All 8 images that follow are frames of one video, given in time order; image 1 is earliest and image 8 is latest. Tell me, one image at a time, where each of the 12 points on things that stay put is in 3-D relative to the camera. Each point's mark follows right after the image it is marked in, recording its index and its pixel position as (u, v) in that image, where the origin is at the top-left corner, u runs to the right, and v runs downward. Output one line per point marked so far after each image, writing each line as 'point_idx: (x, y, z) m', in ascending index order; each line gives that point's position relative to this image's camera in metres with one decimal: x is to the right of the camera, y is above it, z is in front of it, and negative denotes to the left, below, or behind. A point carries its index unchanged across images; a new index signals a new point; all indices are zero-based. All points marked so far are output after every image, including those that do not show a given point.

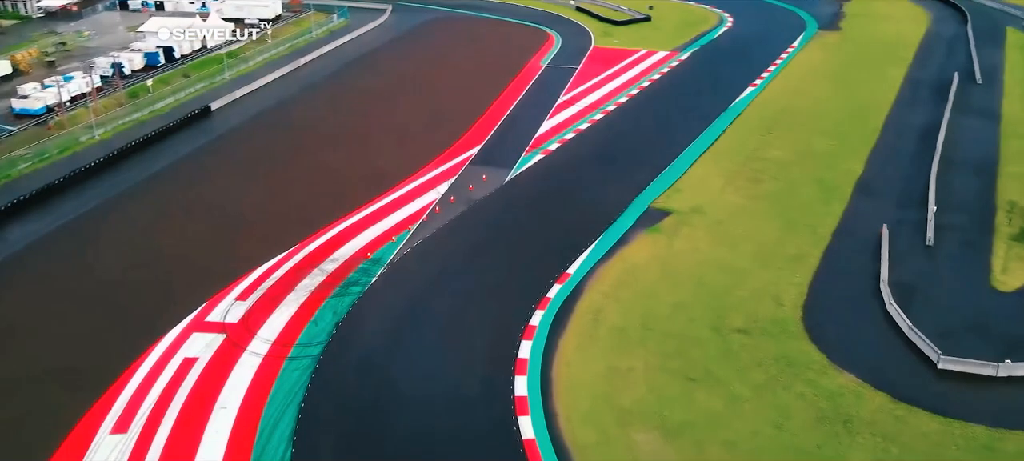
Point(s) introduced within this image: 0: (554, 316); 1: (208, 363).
0: (+0.7, -1.5, +14.4) m
1: (-4.9, -2.1, +13.3) m
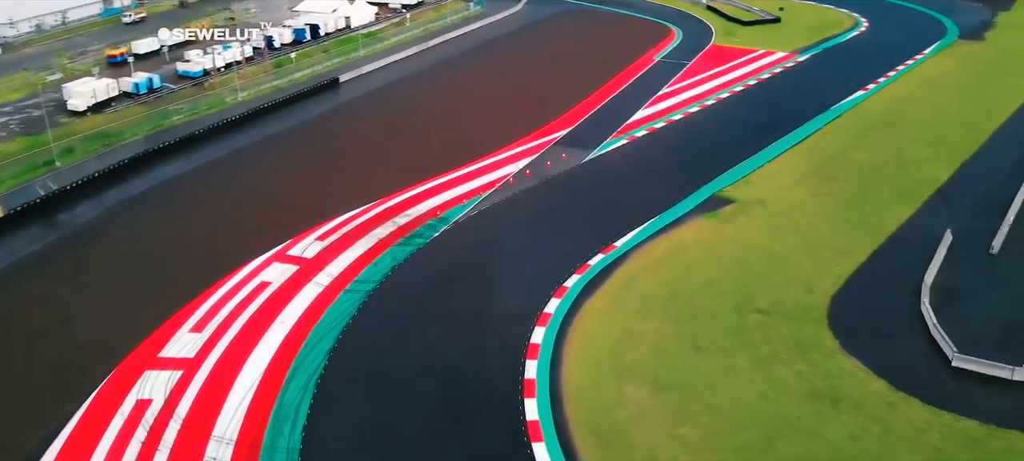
0: (+1.4, -0.9, +15.5) m
1: (-4.4, -1.1, +15.4) m
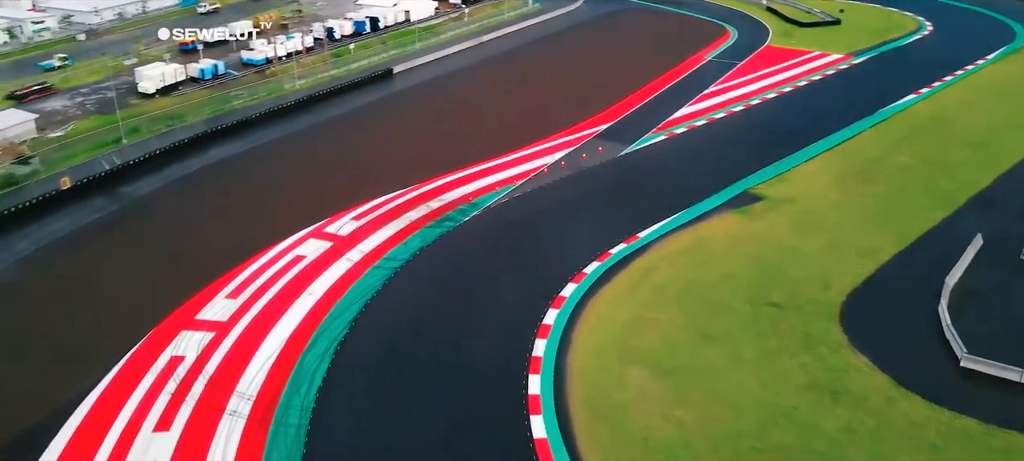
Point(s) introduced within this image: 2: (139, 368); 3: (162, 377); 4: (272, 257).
0: (+1.8, -0.7, +15.8) m
1: (-4.0, -0.6, +16.2) m
2: (-6.0, -2.2, +13.2) m
3: (-5.5, -2.3, +12.9) m
4: (-4.8, -0.5, +16.4) m
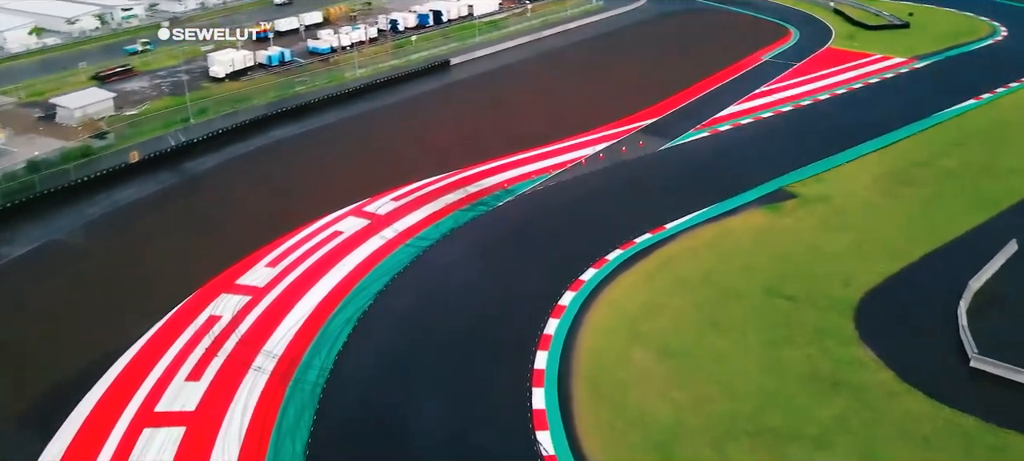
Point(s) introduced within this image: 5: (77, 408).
0: (+2.3, -0.5, +16.2) m
1: (-3.4, -0.1, +17.1) m
2: (-5.8, -1.6, +14.3) m
3: (-5.3, -1.8, +13.9) m
4: (-4.2, 0.0, +17.4) m
5: (-6.5, -2.6, +12.3) m
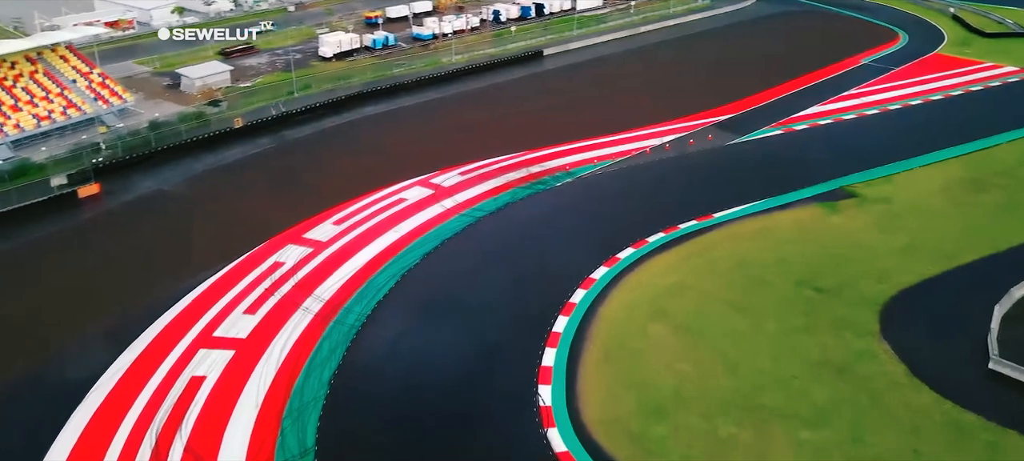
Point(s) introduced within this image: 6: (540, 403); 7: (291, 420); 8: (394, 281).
0: (+3.2, -0.2, +16.7) m
1: (-2.3, +0.6, +18.5) m
2: (-5.1, -0.7, +16.0) m
3: (-4.7, -0.9, +15.6) m
4: (-3.0, +0.8, +18.8) m
5: (-6.2, -1.7, +14.1) m
6: (+0.4, -2.5, +12.1) m
7: (-3.2, -2.7, +11.8) m
8: (-2.2, -1.0, +15.4) m
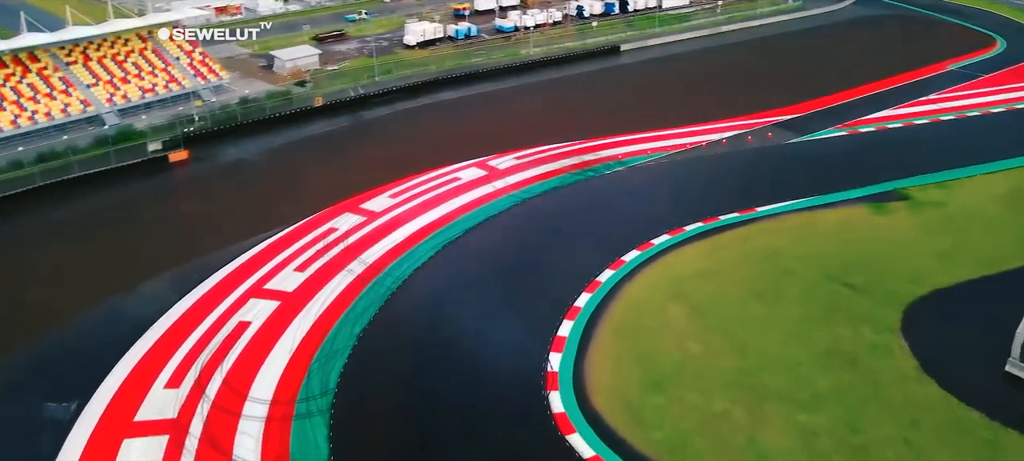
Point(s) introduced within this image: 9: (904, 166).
0: (+4.0, 0.0, +17.0) m
1: (-1.1, +1.1, +19.4) m
2: (-4.4, 0.0, +17.3) m
3: (-4.0, -0.2, +16.9) m
4: (-1.8, +1.3, +19.9) m
5: (-5.7, -0.9, +15.6) m
6: (+0.6, -2.1, +12.7) m
7: (-3.0, -2.1, +12.9) m
8: (-1.5, -0.4, +16.4) m
9: (+9.5, +1.5, +19.9) m
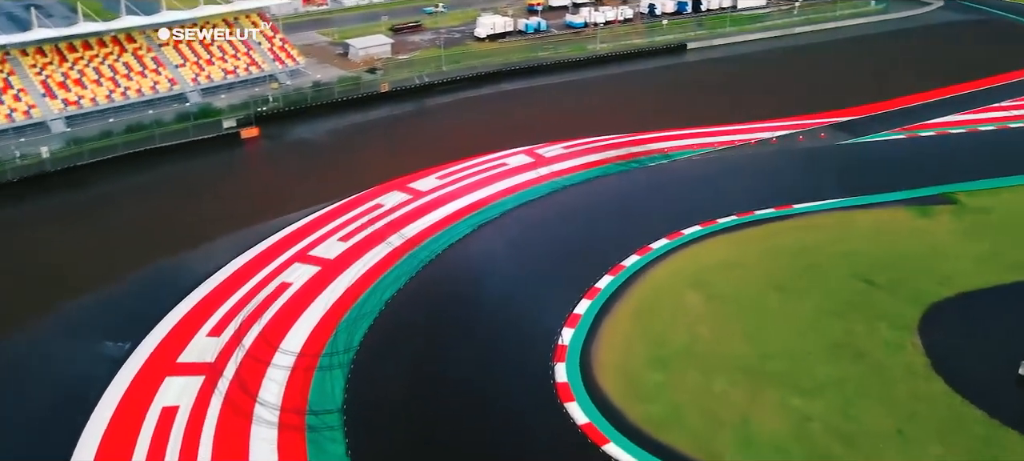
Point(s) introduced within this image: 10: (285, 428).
0: (+4.8, +0.2, +17.2) m
1: (0.0, +1.5, +20.1) m
2: (-3.5, +0.6, +18.4) m
3: (-3.2, +0.4, +17.9) m
4: (-0.7, +1.8, +20.7) m
5: (-5.1, -0.2, +16.8) m
6: (+0.8, -1.8, +13.3) m
7: (-2.8, -1.6, +13.8) m
8: (-0.9, 0.0, +17.1) m
9: (+10.6, +1.4, +19.5) m
10: (-3.2, -2.8, +11.5) m
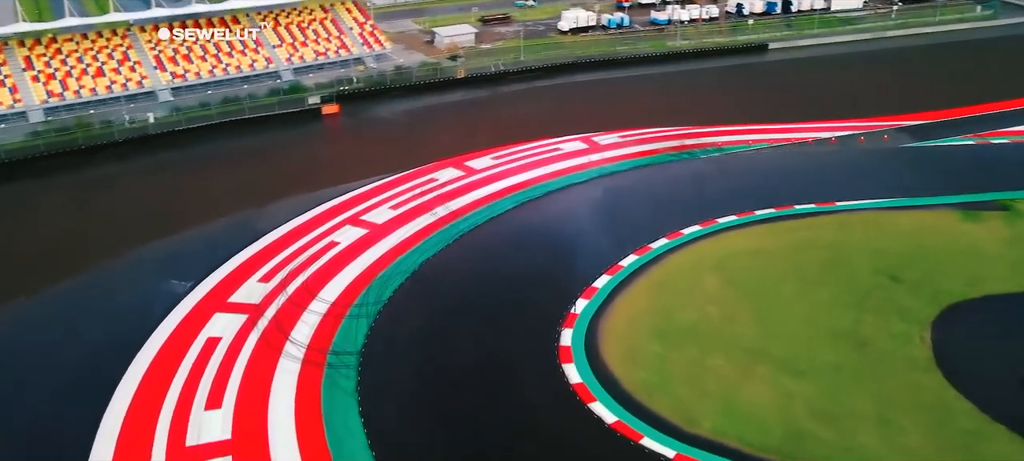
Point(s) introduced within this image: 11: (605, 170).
0: (+5.6, +0.3, +17.4) m
1: (+1.3, +2.0, +20.9) m
2: (-2.4, +1.3, +19.6) m
3: (-2.2, +1.0, +19.1) m
4: (+0.8, +2.3, +21.5) m
5: (-4.2, +0.6, +18.3) m
6: (+1.0, -1.4, +14.1) m
7: (-2.4, -0.9, +15.1) m
8: (0.0, +0.5, +18.1) m
9: (+11.8, +1.1, +19.0) m
10: (-3.2, -2.1, +12.8) m
11: (+2.3, +1.5, +19.9) m
